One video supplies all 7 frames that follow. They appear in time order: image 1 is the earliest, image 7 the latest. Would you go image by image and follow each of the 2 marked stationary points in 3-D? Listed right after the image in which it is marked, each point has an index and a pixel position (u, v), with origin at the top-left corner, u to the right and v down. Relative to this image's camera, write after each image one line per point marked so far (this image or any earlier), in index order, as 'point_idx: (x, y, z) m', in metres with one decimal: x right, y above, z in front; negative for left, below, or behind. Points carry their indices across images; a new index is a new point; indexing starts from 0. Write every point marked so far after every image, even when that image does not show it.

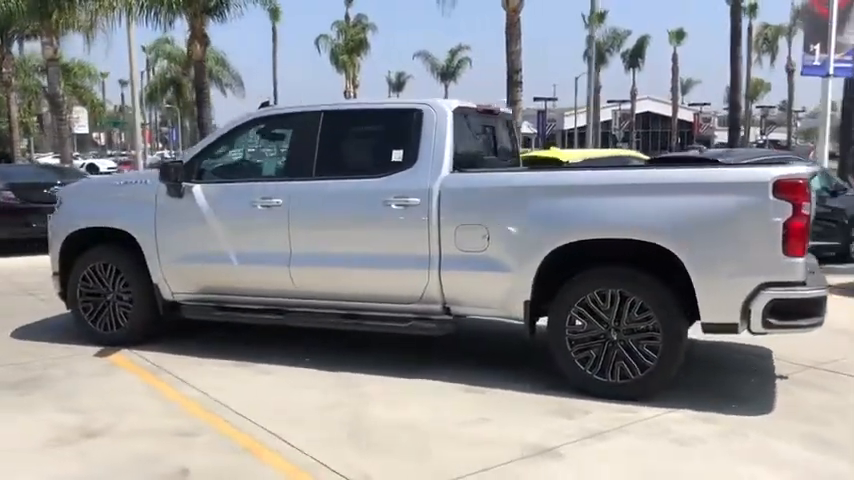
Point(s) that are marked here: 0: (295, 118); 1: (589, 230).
0: (-1.1, +1.1, +7.0) m
1: (+1.2, +0.1, +5.7) m
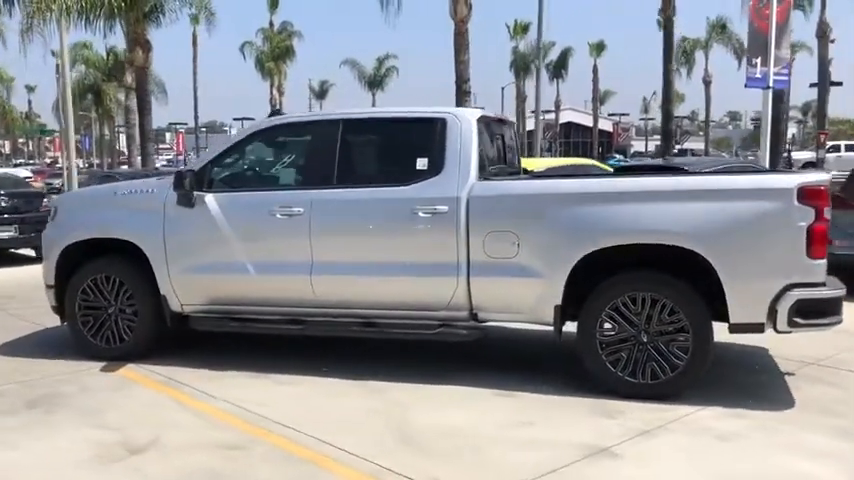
0: (-1.0, +1.0, +6.9) m
1: (+1.4, 0.0, +5.9) m
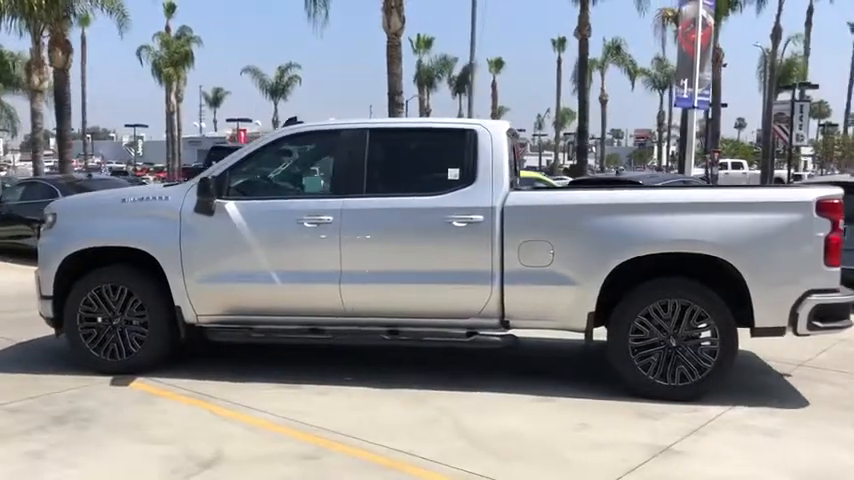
0: (-0.8, +0.9, +6.9) m
1: (+1.8, 0.0, +6.2) m
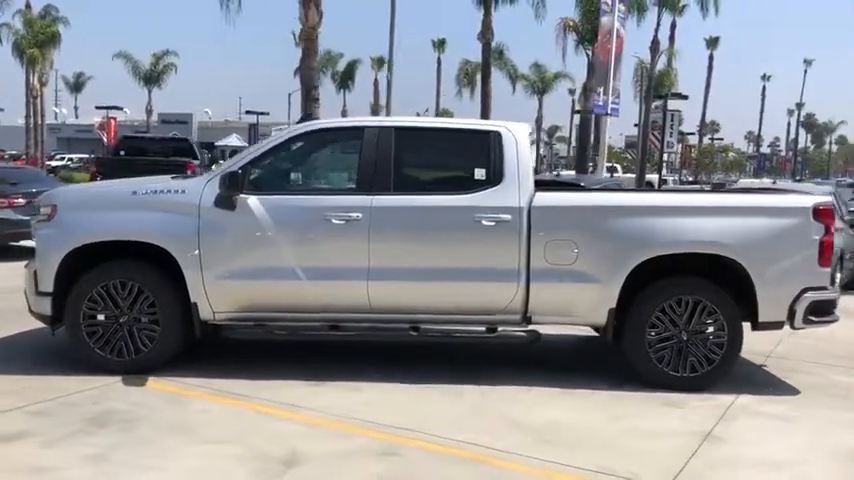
0: (-0.6, +0.9, +6.9) m
1: (+2.0, 0.0, +6.6) m
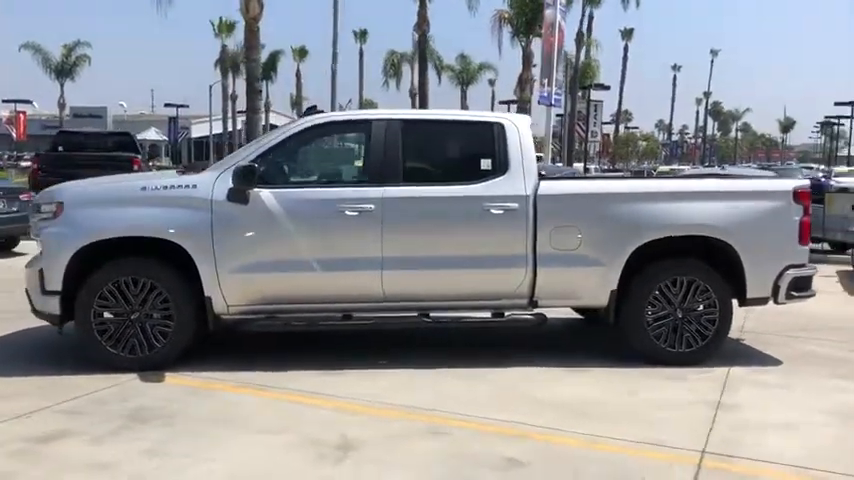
0: (-0.5, +1.0, +7.0) m
1: (+2.1, +0.1, +7.0) m
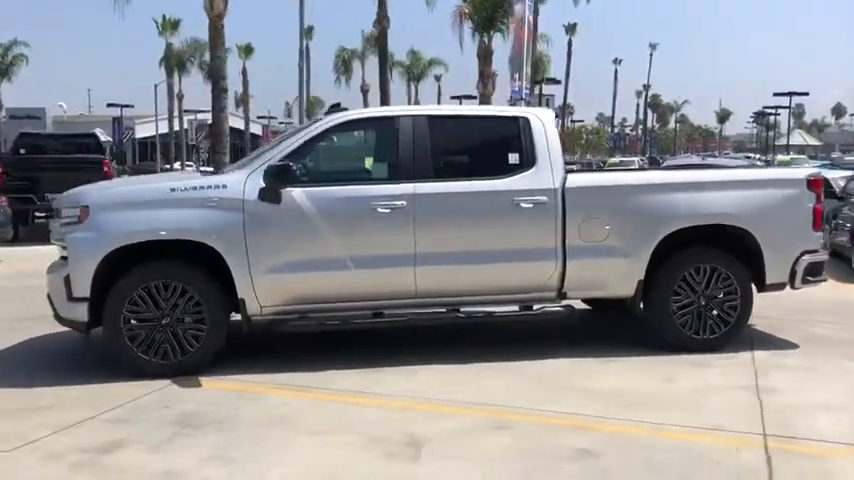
0: (-0.3, +1.0, +7.0) m
1: (+2.4, +0.2, +7.2) m
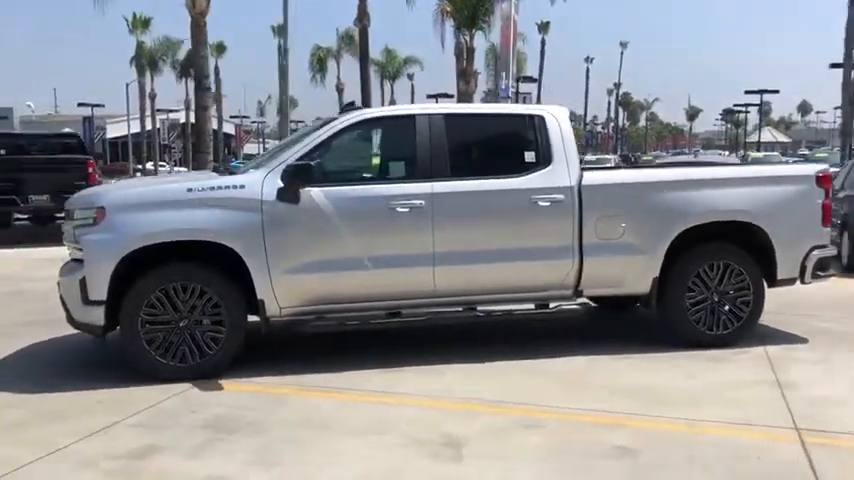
0: (-0.1, +1.0, +7.0) m
1: (+2.5, +0.2, +7.2) m
